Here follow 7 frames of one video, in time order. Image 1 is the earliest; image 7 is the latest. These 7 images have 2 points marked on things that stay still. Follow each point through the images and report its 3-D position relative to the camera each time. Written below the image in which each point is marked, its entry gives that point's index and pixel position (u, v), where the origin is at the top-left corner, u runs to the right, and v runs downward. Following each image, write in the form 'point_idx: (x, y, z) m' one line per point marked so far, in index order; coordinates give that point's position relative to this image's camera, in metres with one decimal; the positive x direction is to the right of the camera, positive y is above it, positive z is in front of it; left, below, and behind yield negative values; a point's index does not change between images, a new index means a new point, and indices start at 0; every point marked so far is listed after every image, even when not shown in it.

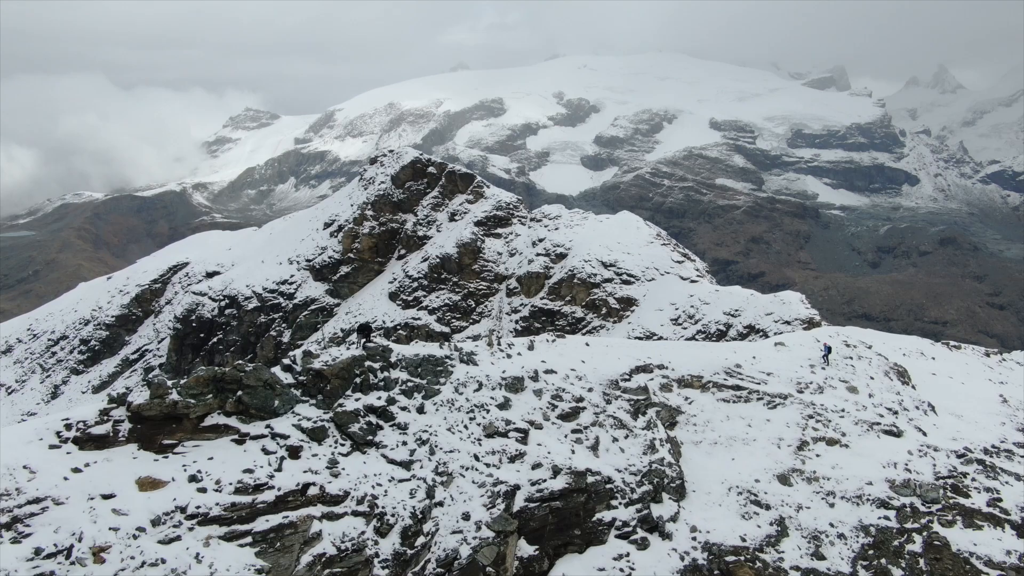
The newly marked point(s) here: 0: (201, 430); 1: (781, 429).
0: (-5.6, -2.6, +17.3) m
1: (+6.0, -3.1, +21.0) m
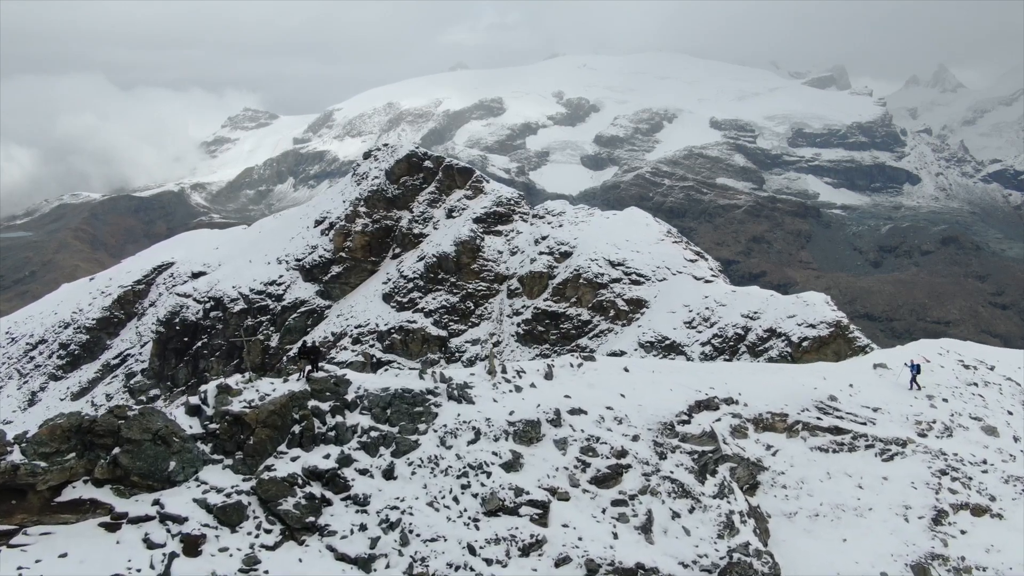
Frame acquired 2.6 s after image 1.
0: (-5.4, -2.6, +11.6) m
1: (+6.1, -3.2, +15.2) m
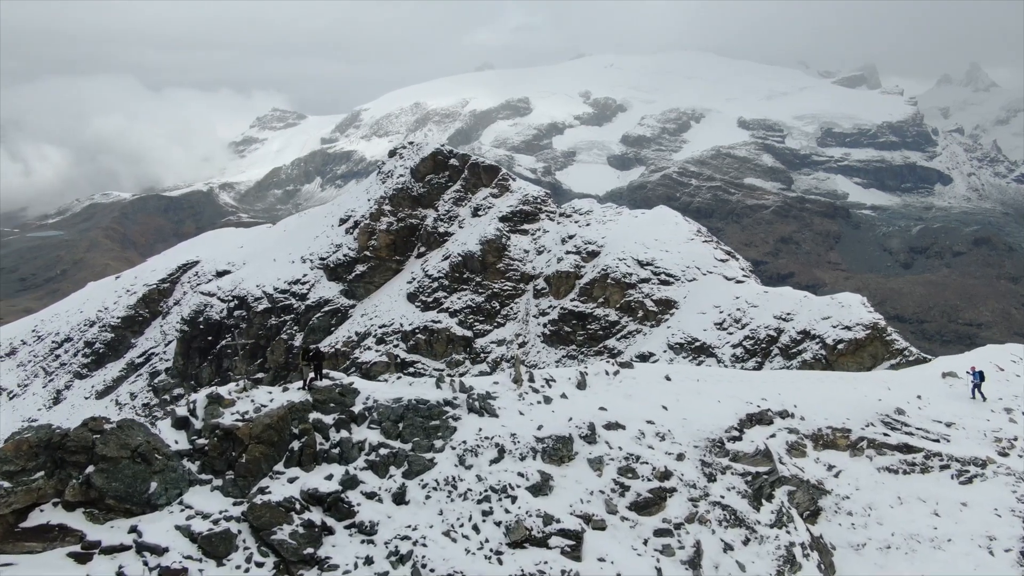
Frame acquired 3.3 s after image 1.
0: (-5.1, -2.6, +10.2) m
1: (+6.5, -3.2, +13.5) m
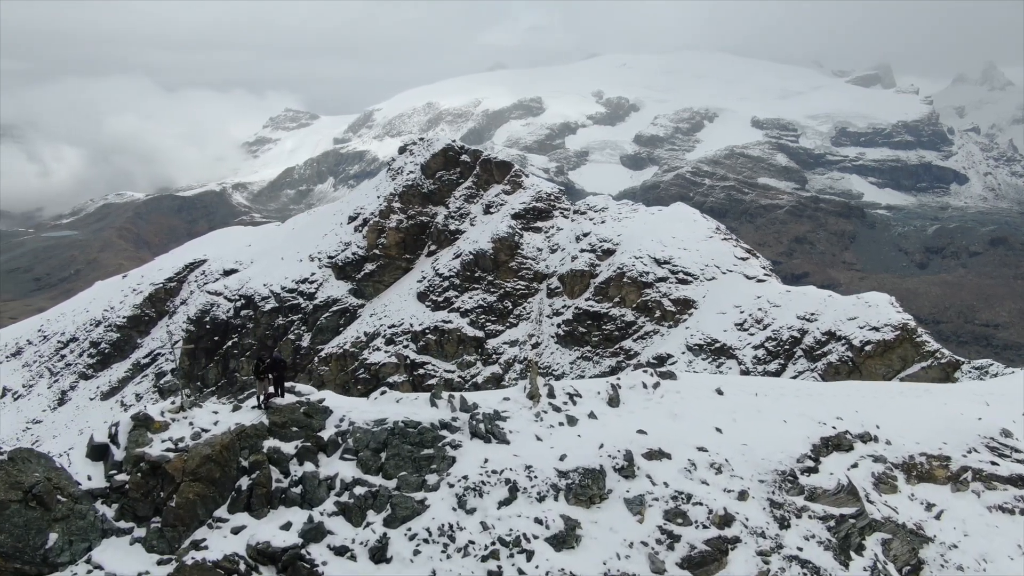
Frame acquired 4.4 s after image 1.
0: (-5.0, -2.5, +7.7) m
1: (+6.7, -3.1, +10.9) m
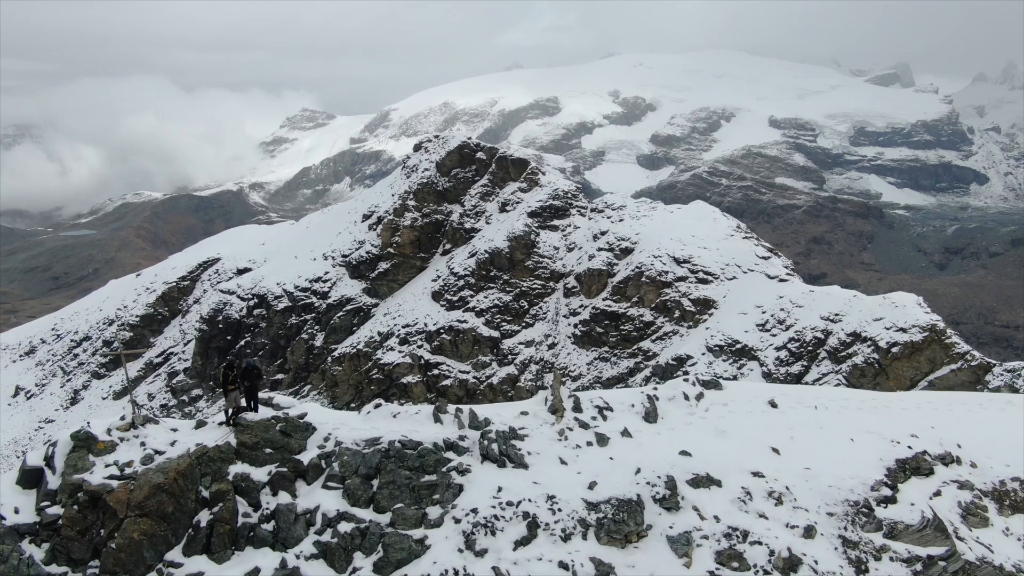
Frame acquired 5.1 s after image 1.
0: (-4.9, -2.4, +6.3) m
1: (+6.8, -3.0, +9.3) m
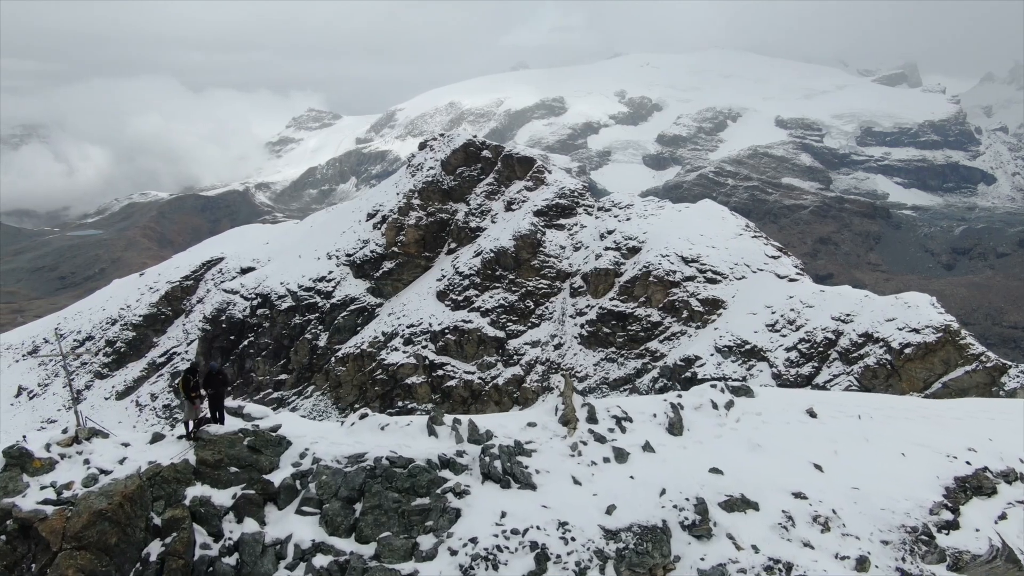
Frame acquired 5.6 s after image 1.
0: (-4.9, -2.4, +5.3) m
1: (+6.9, -3.0, +8.2) m
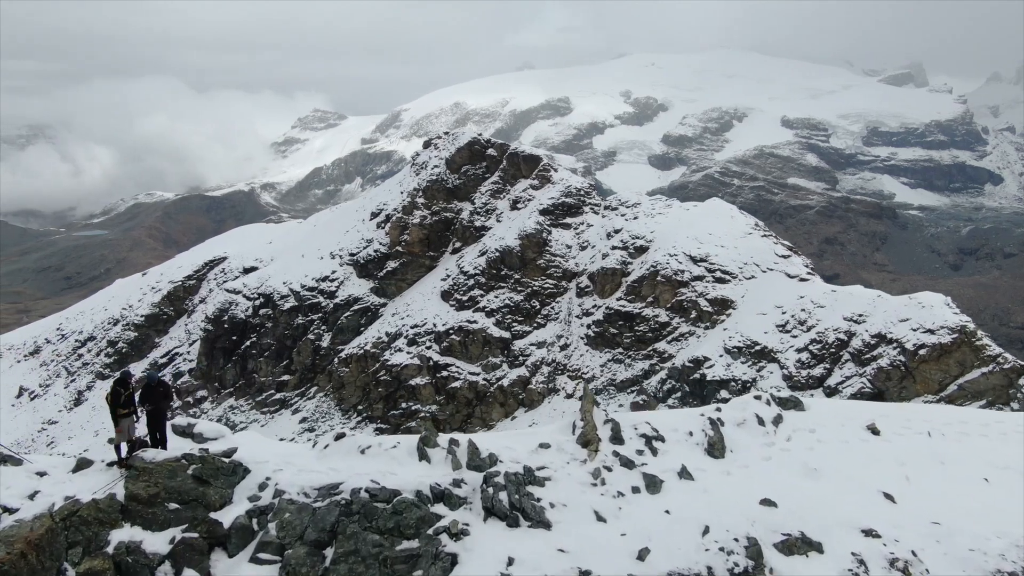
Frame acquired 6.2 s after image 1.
0: (-4.8, -2.3, +4.1) m
1: (+7.0, -3.0, +6.9) m
